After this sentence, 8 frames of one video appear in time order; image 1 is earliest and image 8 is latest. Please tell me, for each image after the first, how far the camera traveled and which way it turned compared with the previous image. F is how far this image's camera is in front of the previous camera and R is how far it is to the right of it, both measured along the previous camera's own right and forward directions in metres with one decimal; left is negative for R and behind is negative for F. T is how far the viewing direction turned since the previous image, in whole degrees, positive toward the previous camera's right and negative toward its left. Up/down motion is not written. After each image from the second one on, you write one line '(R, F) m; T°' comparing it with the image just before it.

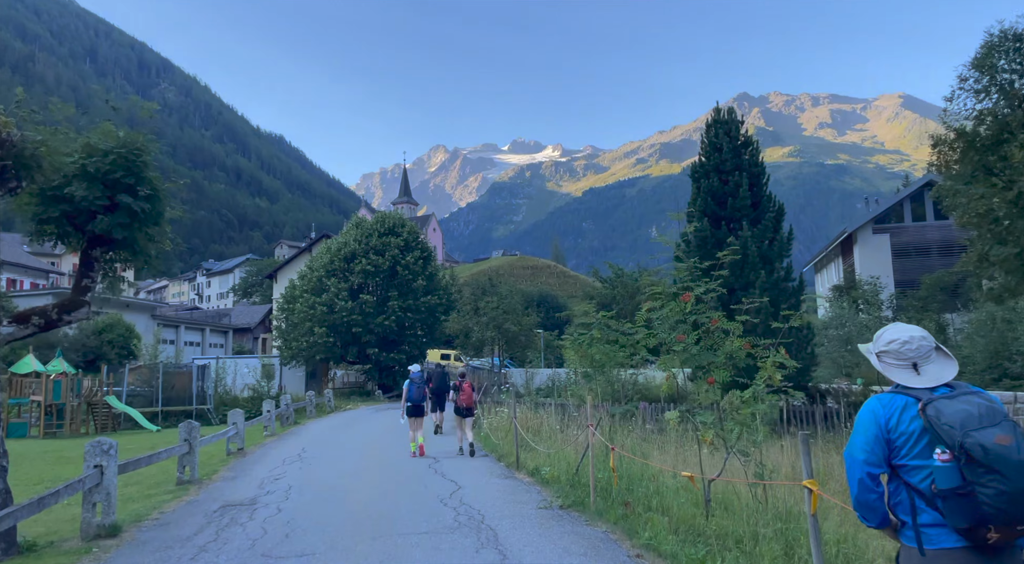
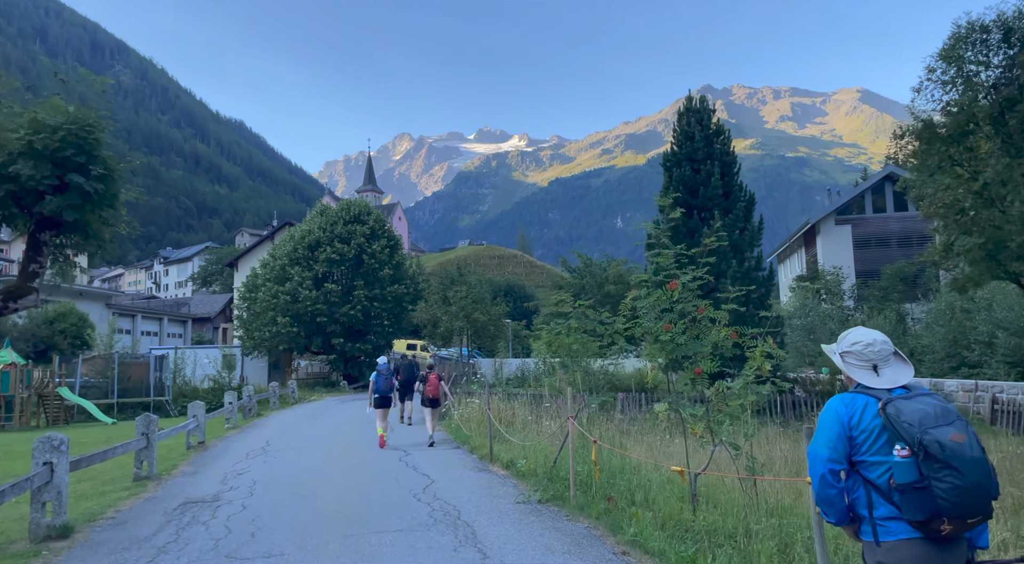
(-0.1, +0.3) m; +3°
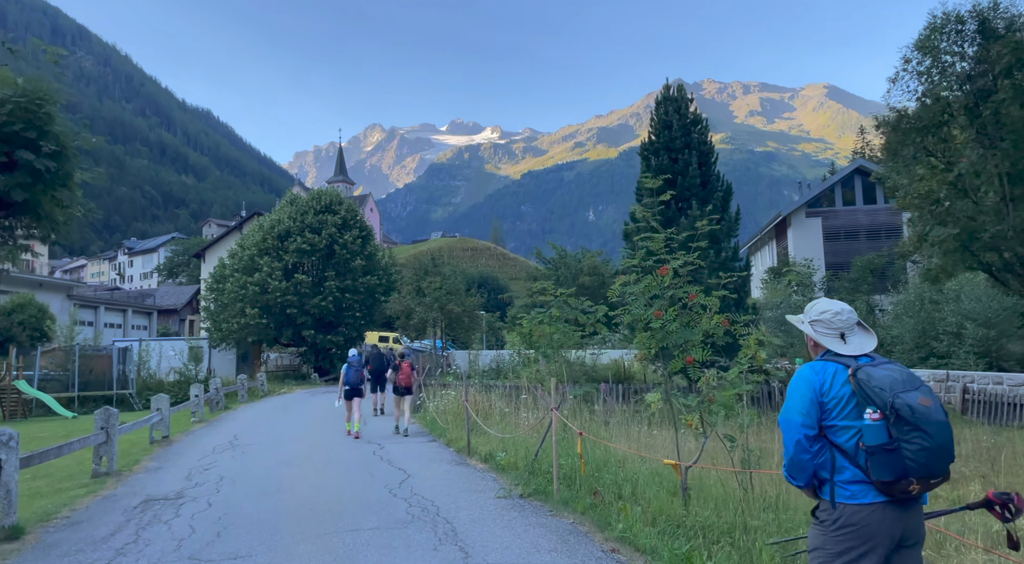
(-0.1, +0.3) m; +2°
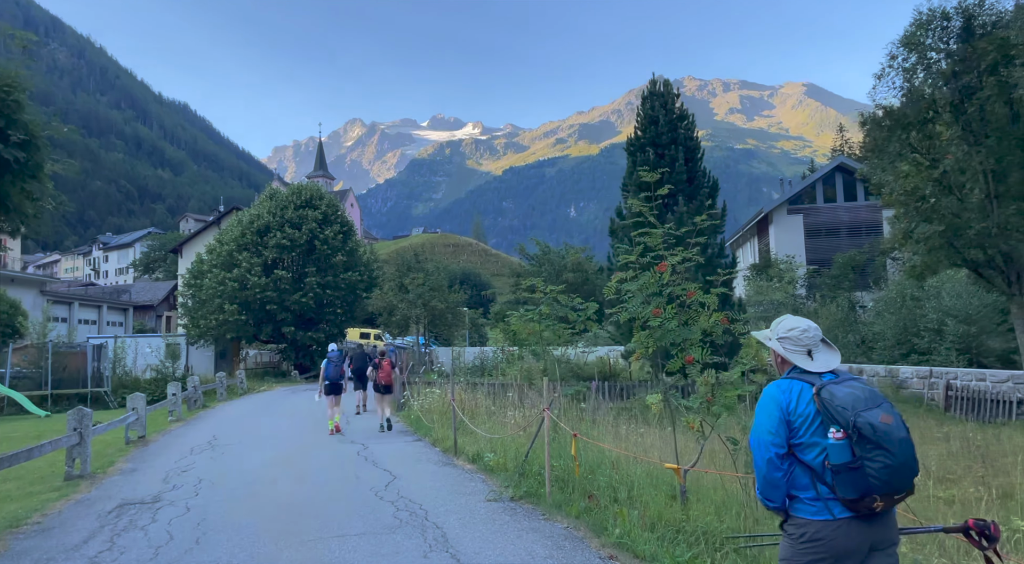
(-0.1, +0.2) m; +1°
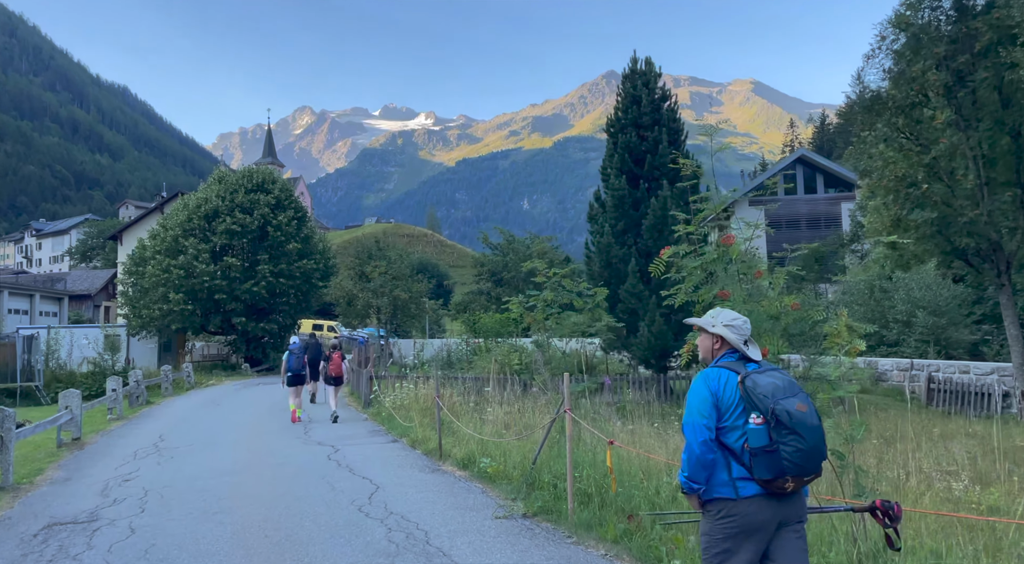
(-0.5, +1.1) m; +4°
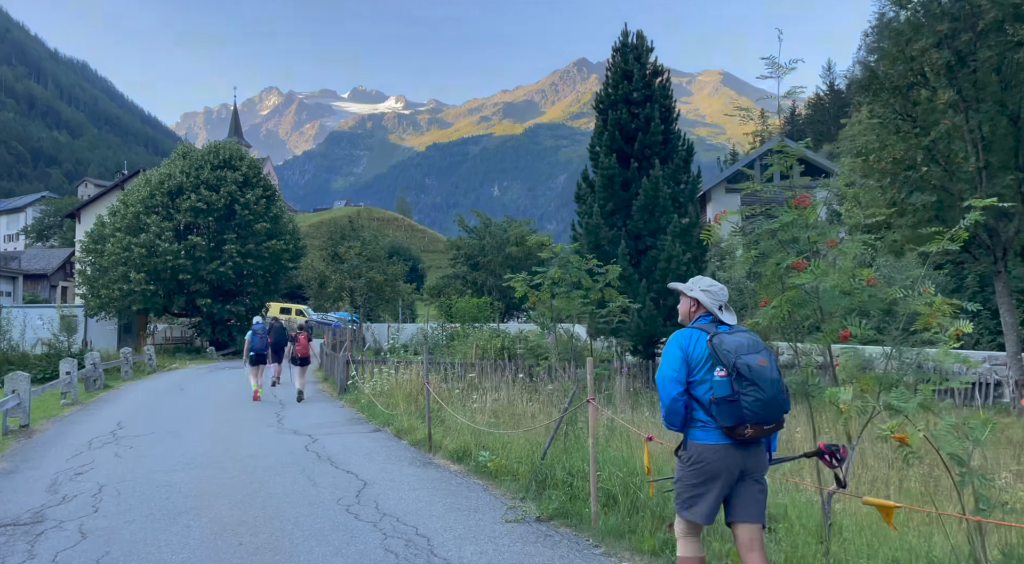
(-0.3, +0.8) m; +2°
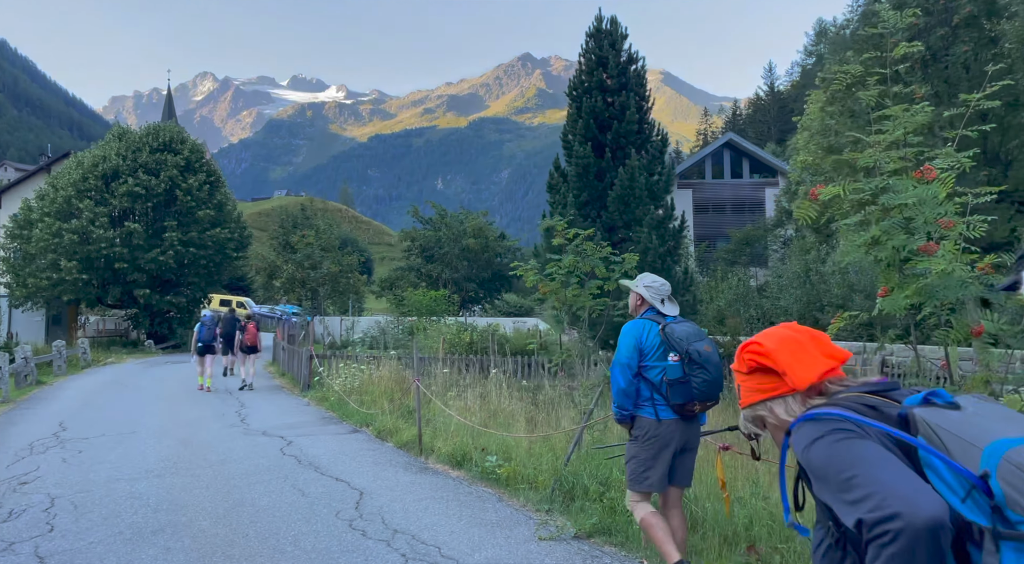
(-0.6, +0.6) m; +5°
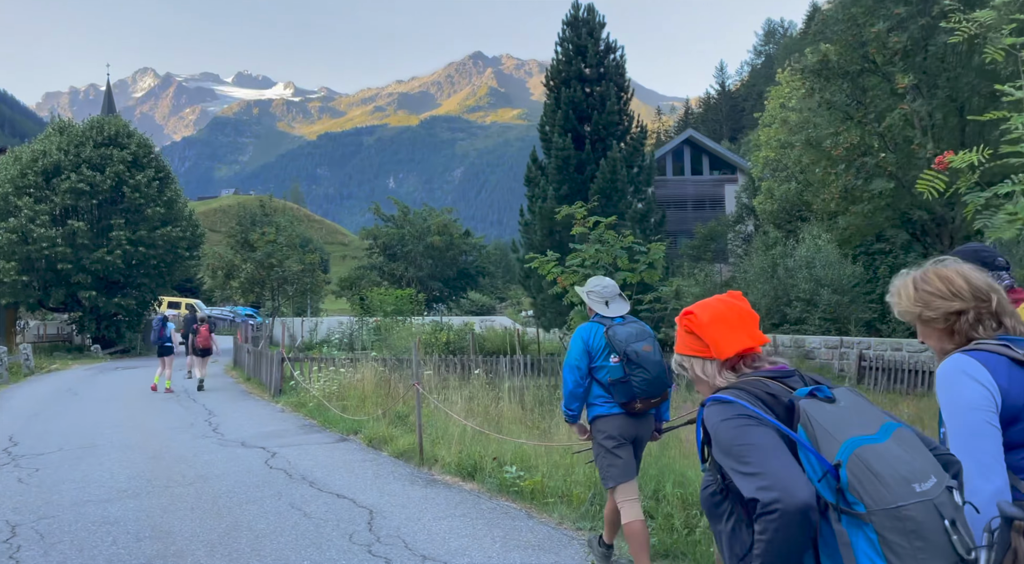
(-0.5, +0.6) m; +4°
